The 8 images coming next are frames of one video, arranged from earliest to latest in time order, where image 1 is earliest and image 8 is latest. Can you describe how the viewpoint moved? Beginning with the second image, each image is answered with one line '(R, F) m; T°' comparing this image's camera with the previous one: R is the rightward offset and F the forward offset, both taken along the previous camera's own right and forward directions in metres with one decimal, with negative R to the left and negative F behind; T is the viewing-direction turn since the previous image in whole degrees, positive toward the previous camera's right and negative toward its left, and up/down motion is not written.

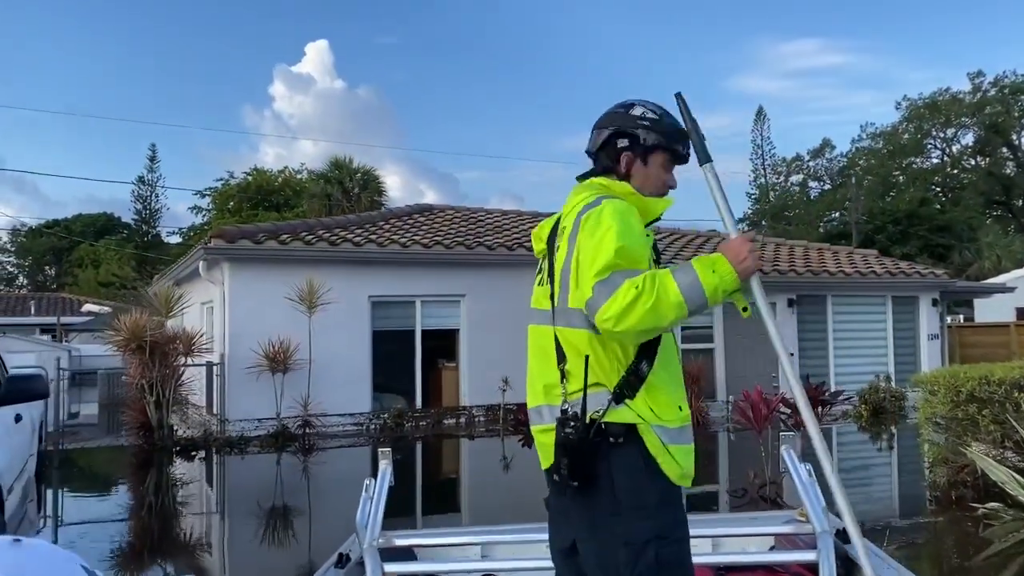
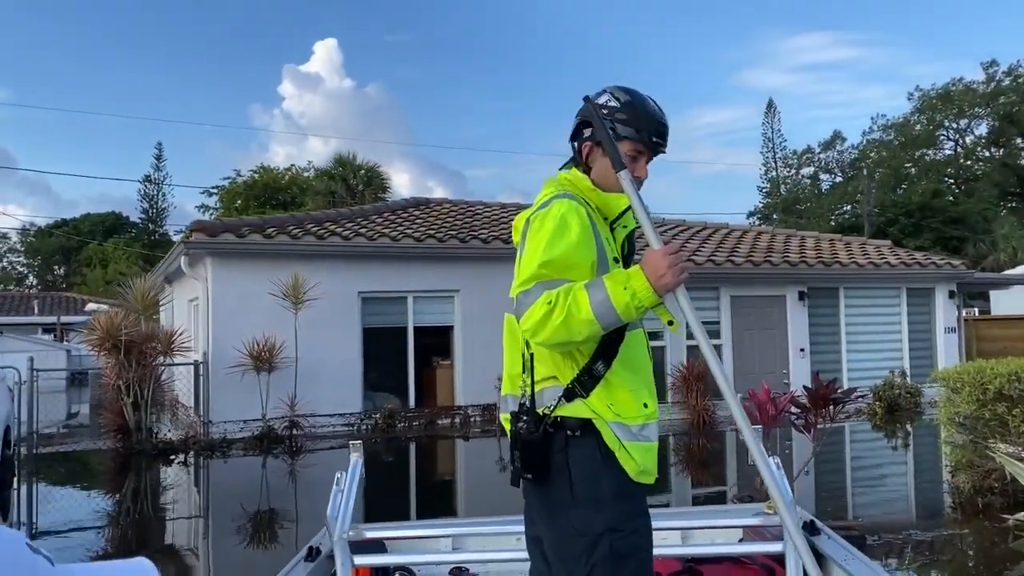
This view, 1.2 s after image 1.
(+0.2, +0.5) m; -1°
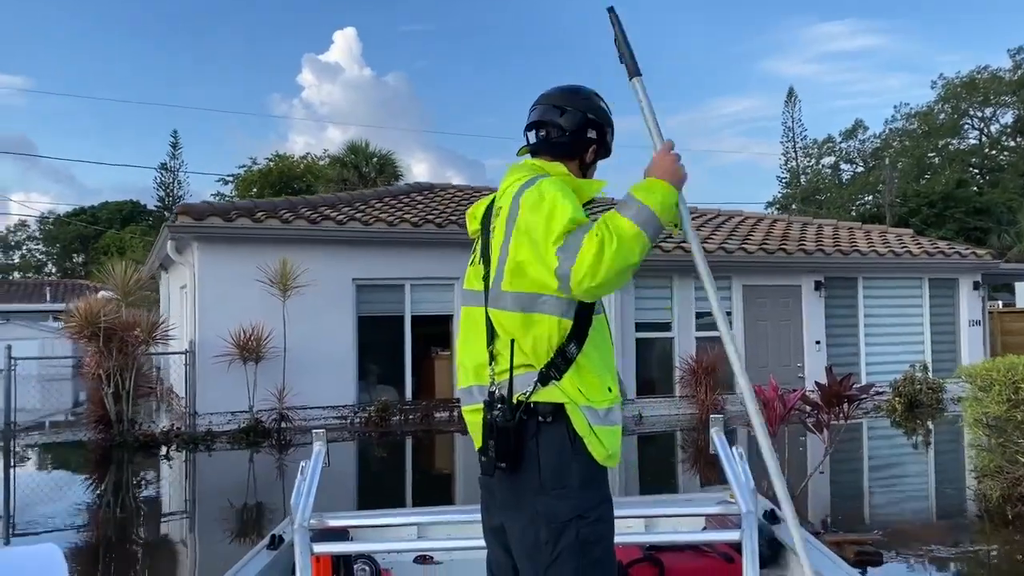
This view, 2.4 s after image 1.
(+0.2, +0.5) m; -1°
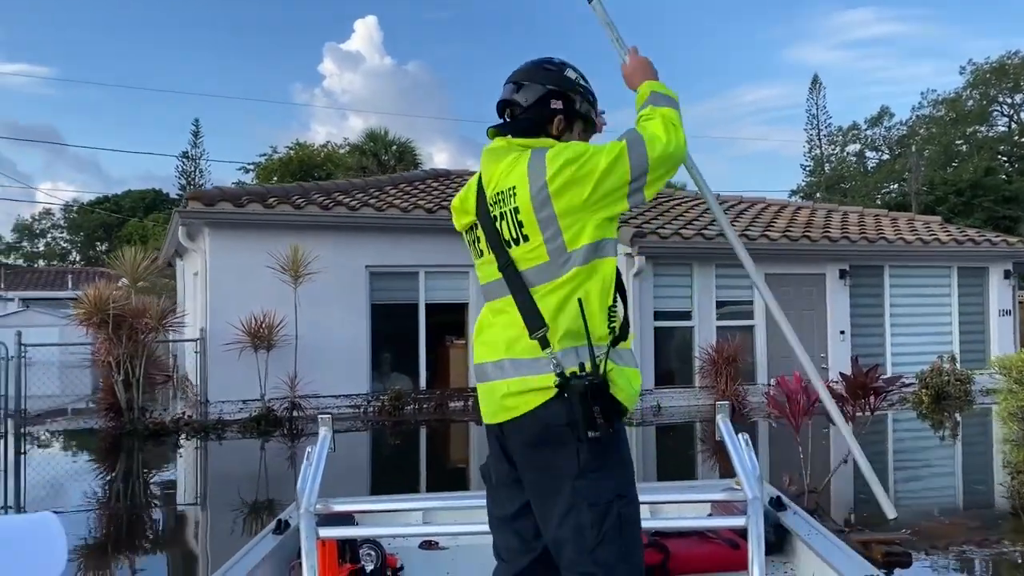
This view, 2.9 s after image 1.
(+0.1, +0.2) m; -1°
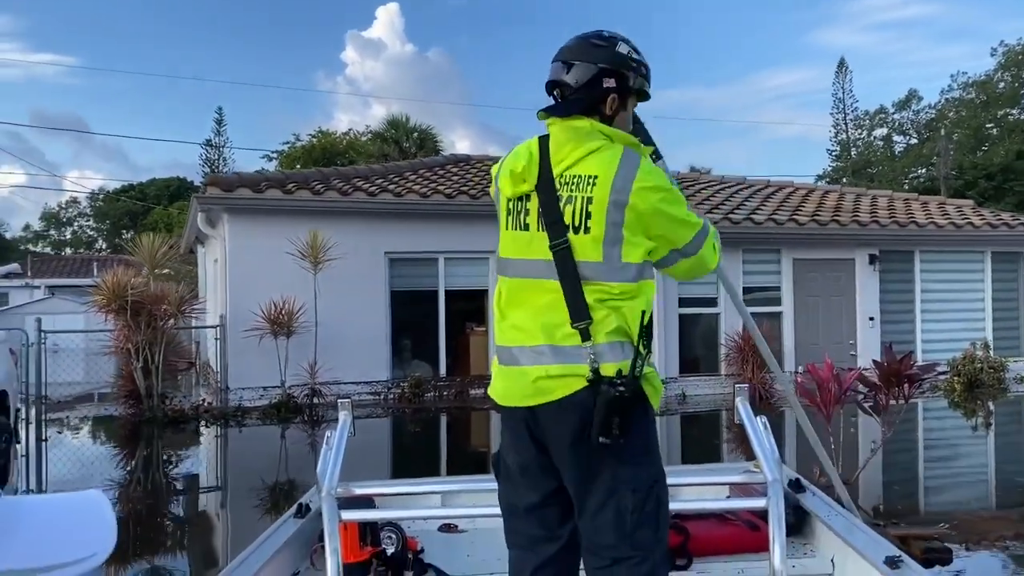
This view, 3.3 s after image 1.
(0.0, +0.2) m; -1°
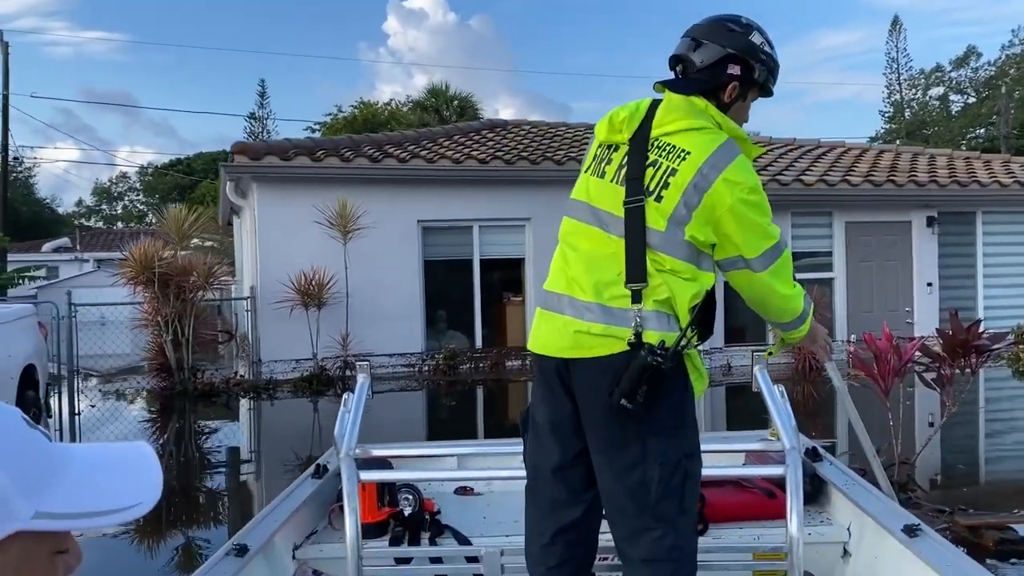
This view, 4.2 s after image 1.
(+0.1, +0.4) m; -3°
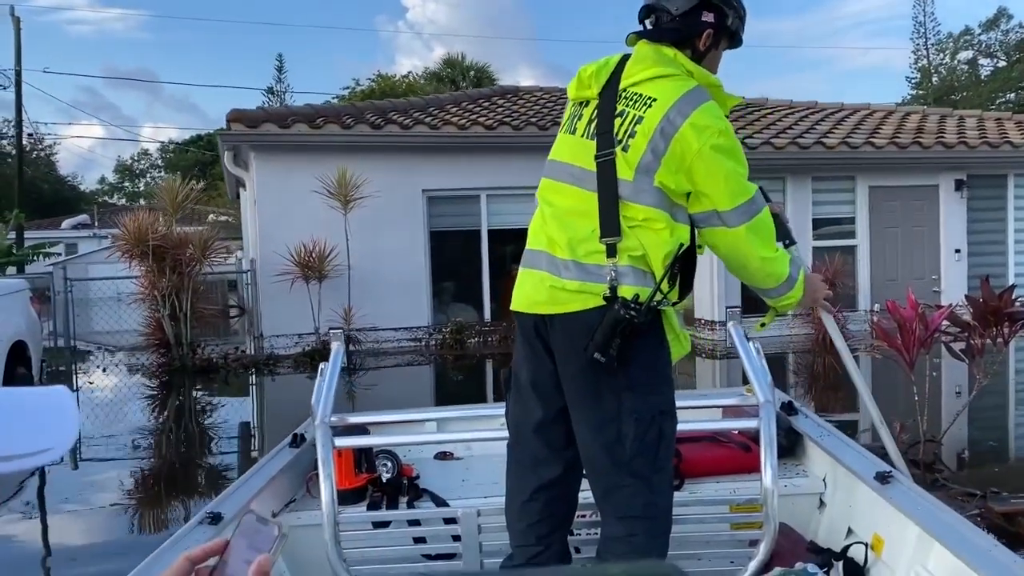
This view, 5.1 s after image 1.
(+0.2, +0.3) m; -1°
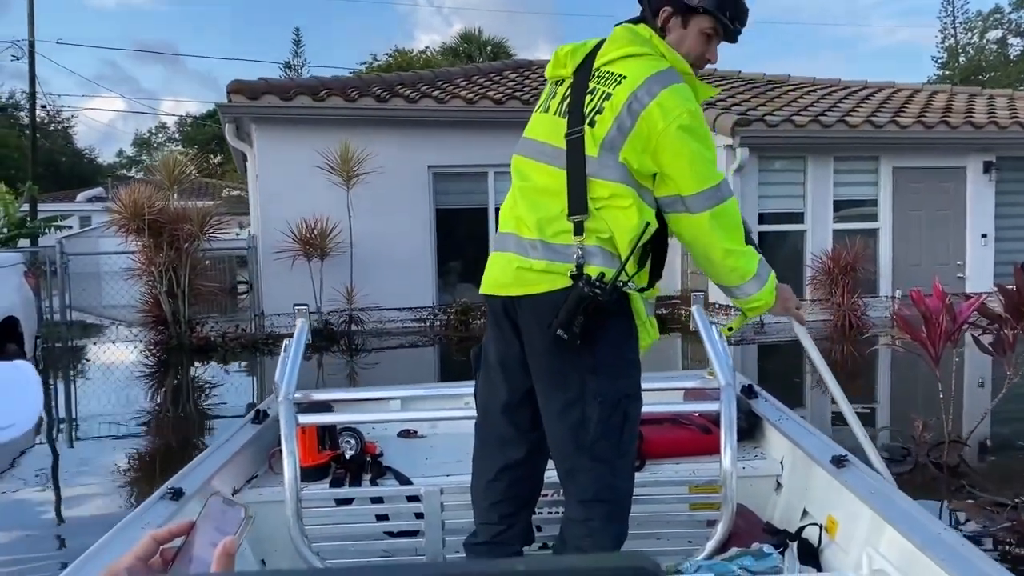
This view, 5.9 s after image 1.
(+0.1, +0.3) m; -1°
